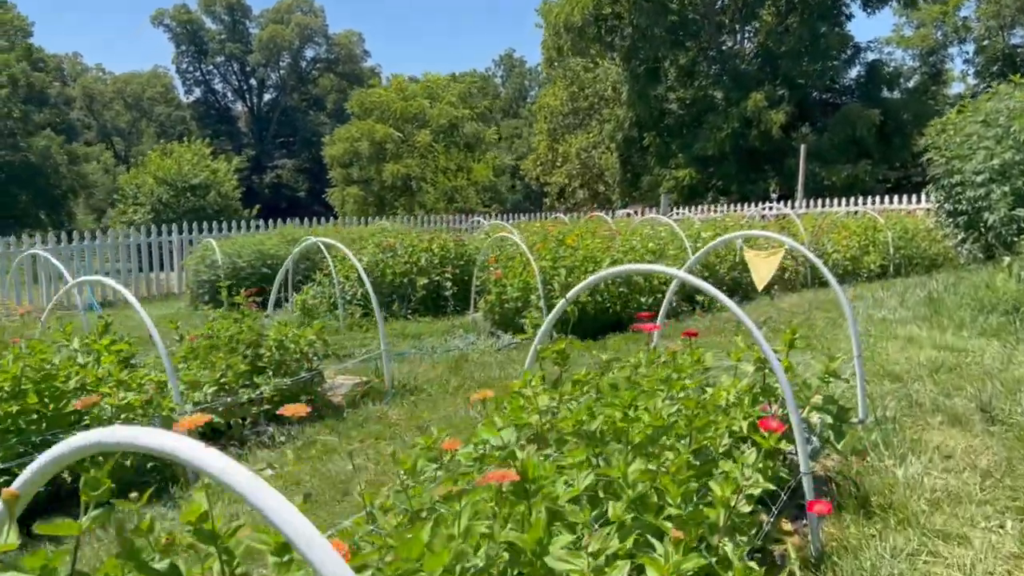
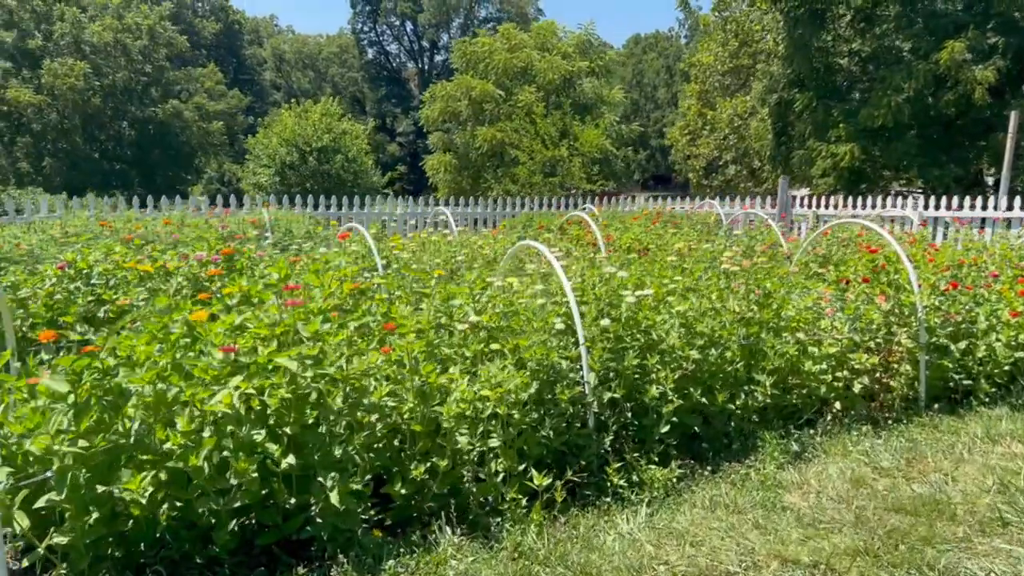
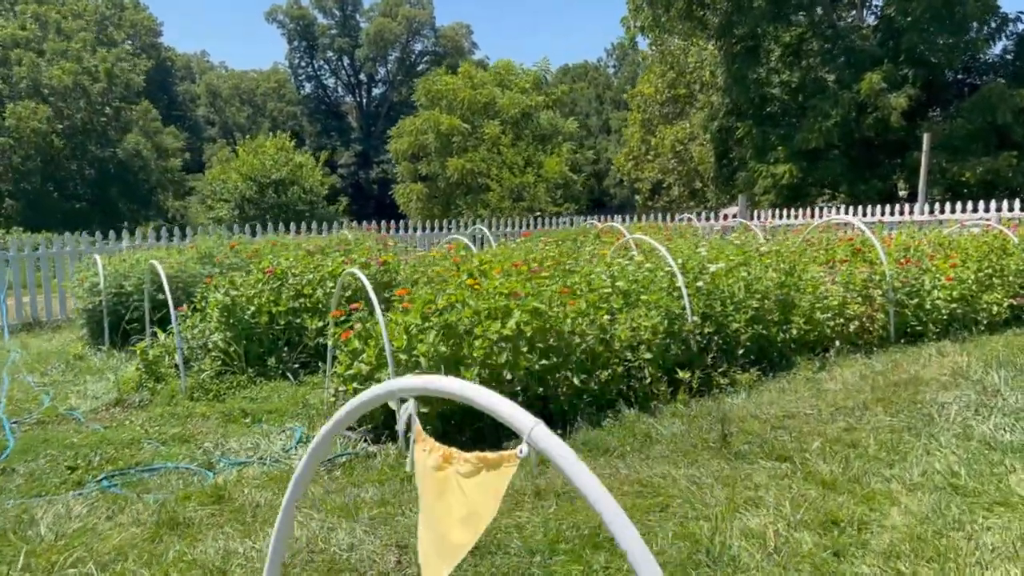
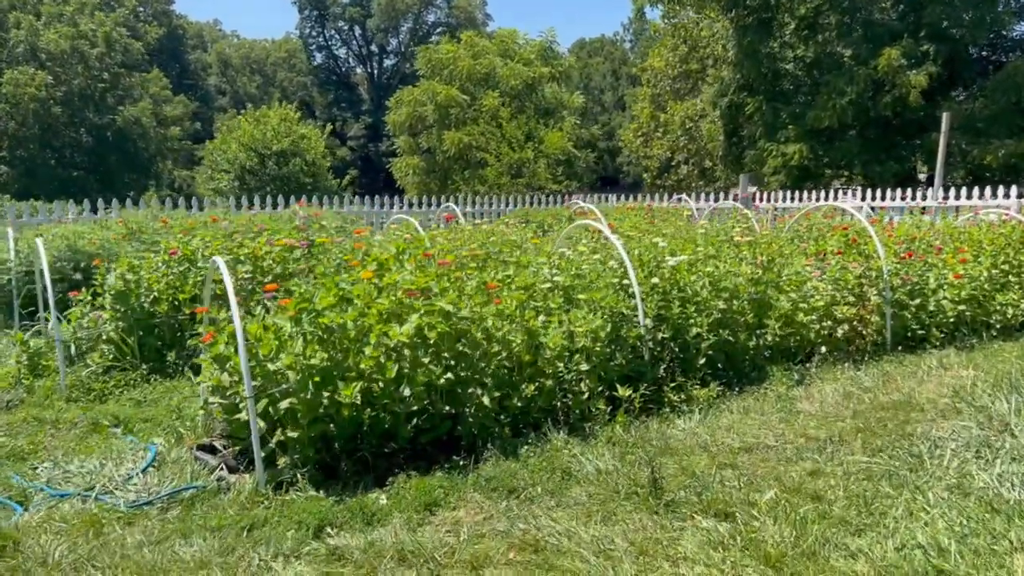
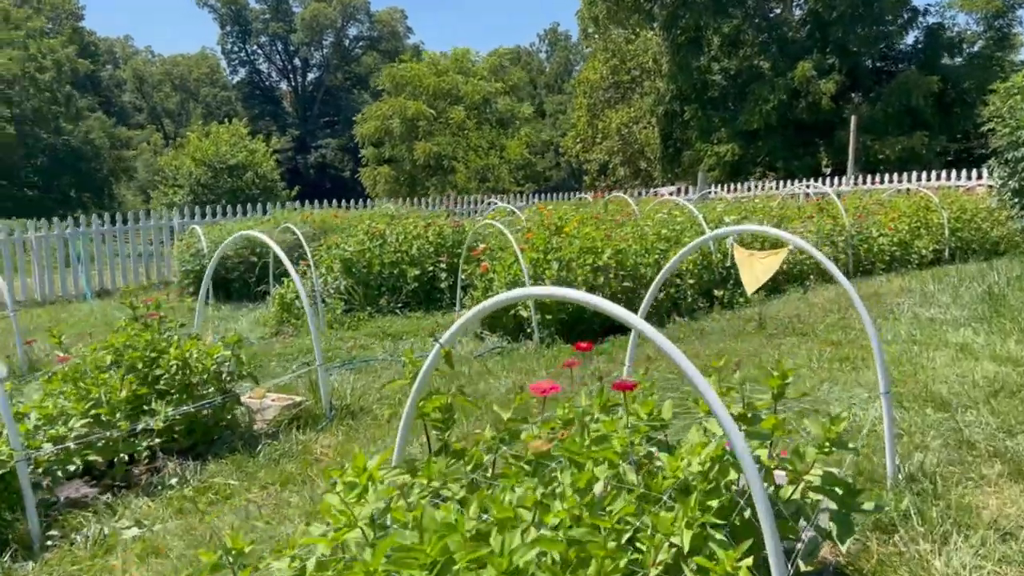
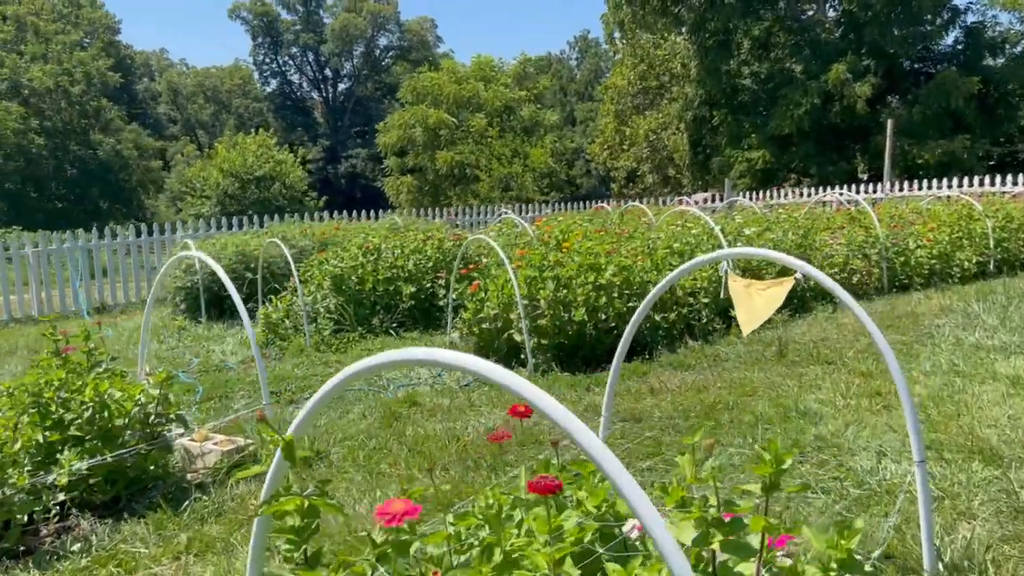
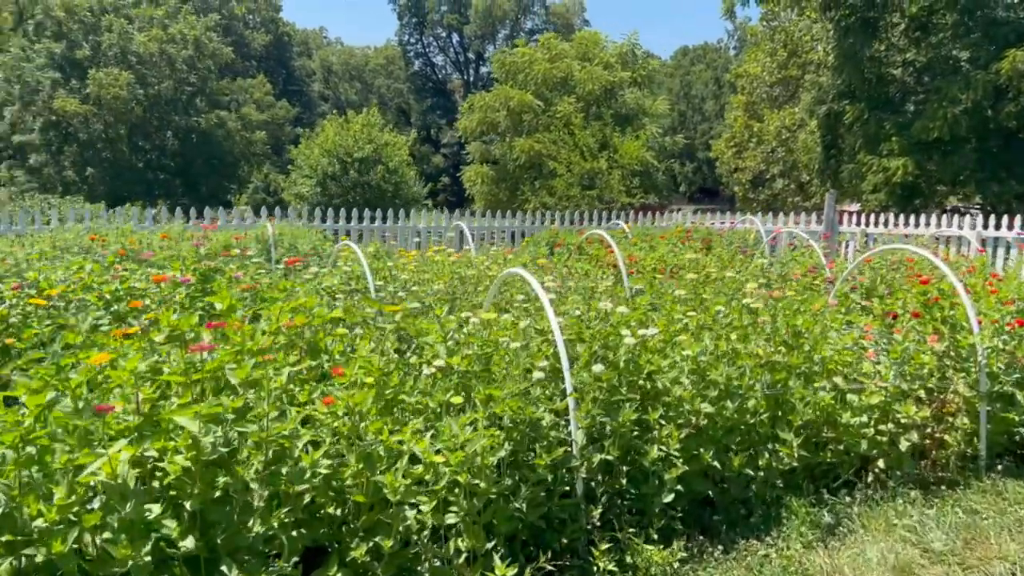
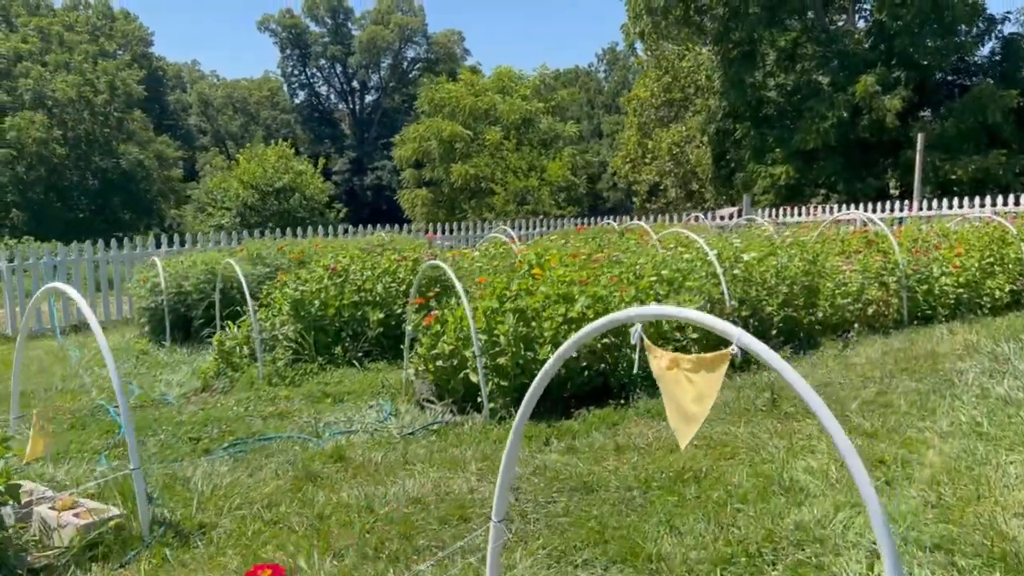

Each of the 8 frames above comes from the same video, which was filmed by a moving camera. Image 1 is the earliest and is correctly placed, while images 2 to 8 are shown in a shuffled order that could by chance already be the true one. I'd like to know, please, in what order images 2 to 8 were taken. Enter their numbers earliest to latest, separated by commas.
5, 6, 8, 3, 4, 2, 7
